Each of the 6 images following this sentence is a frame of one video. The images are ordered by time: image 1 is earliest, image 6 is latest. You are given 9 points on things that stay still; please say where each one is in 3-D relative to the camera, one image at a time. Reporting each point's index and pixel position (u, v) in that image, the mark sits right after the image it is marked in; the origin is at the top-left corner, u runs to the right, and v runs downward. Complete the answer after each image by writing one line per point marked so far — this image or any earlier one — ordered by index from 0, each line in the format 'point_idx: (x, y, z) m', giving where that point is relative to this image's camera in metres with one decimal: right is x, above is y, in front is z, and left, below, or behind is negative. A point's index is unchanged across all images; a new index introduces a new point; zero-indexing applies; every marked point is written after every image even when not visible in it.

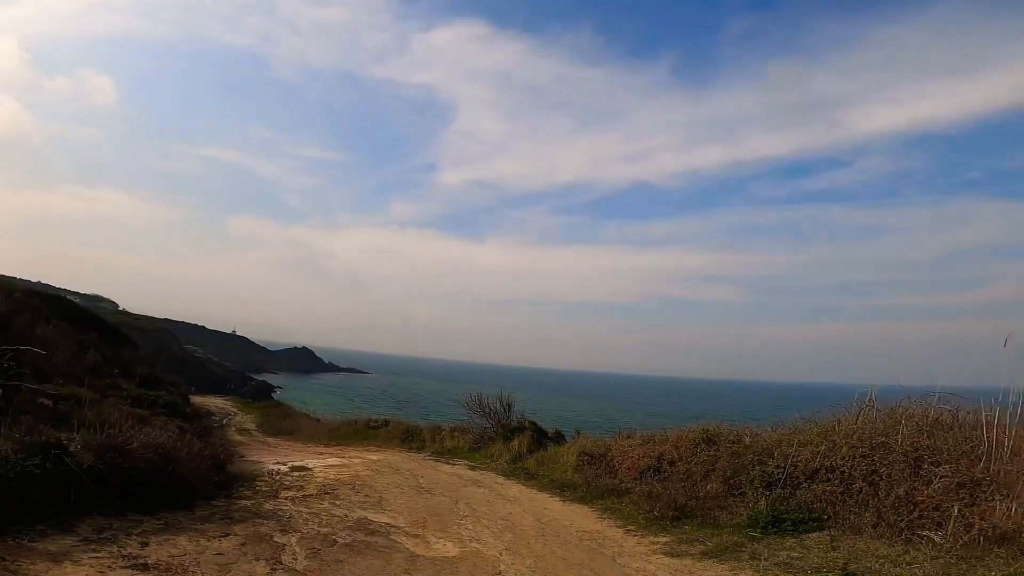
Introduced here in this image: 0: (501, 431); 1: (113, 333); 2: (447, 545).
0: (-0.3, -4.3, +16.8) m
1: (-13.8, -1.5, +19.7) m
2: (-0.8, -3.2, +7.1) m
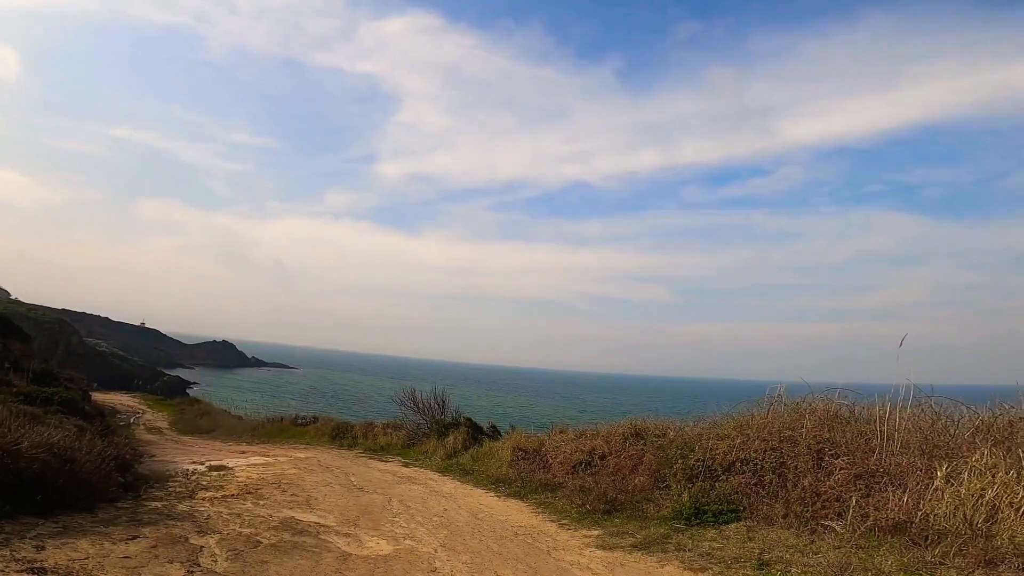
0: (-2.3, -4.1, +16.7) m
1: (-15.9, -1.1, +18.0) m
2: (-1.7, -3.2, +6.9) m
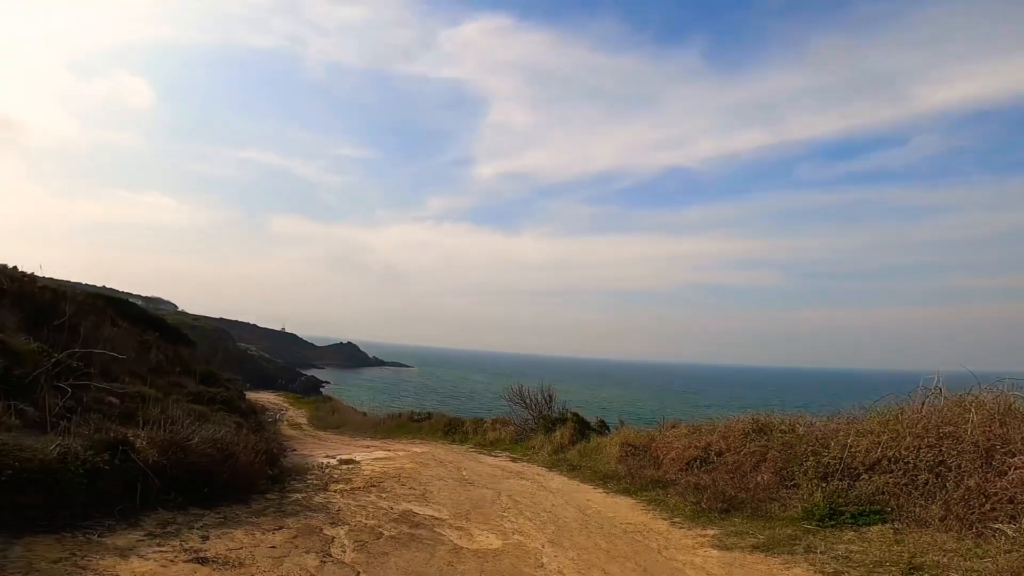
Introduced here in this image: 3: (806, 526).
0: (+0.9, -4.0, +16.9) m
1: (-12.4, -1.6, +20.6) m
2: (-0.2, -3.2, +7.2) m
3: (+4.2, -3.4, +8.1) m
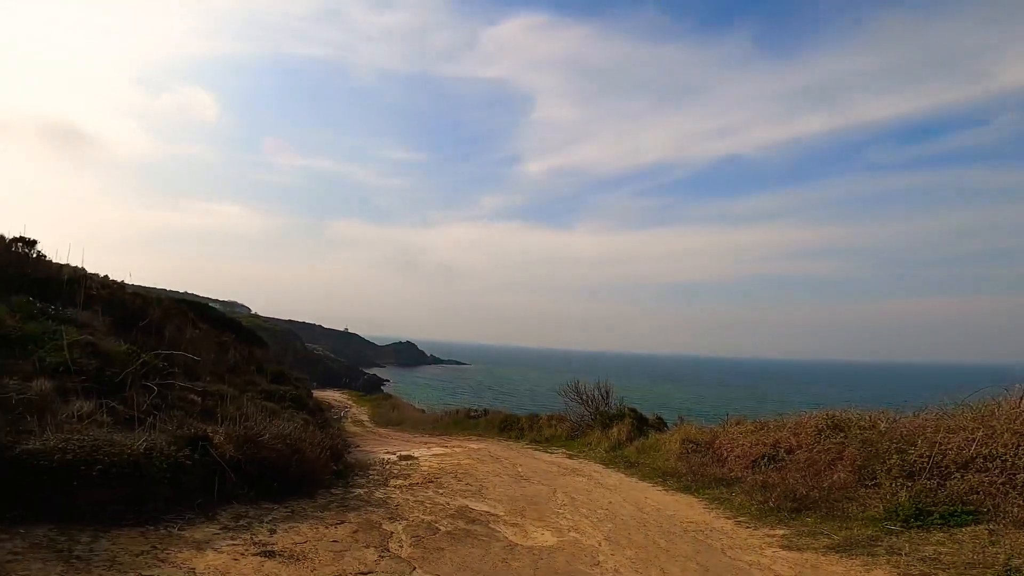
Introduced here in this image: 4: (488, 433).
0: (+2.6, -3.9, +16.7) m
1: (-10.3, -1.8, +21.7) m
2: (+0.5, -3.1, +7.2) m
3: (+5.0, -3.2, +7.7) m
4: (-0.8, -4.7, +18.5) m
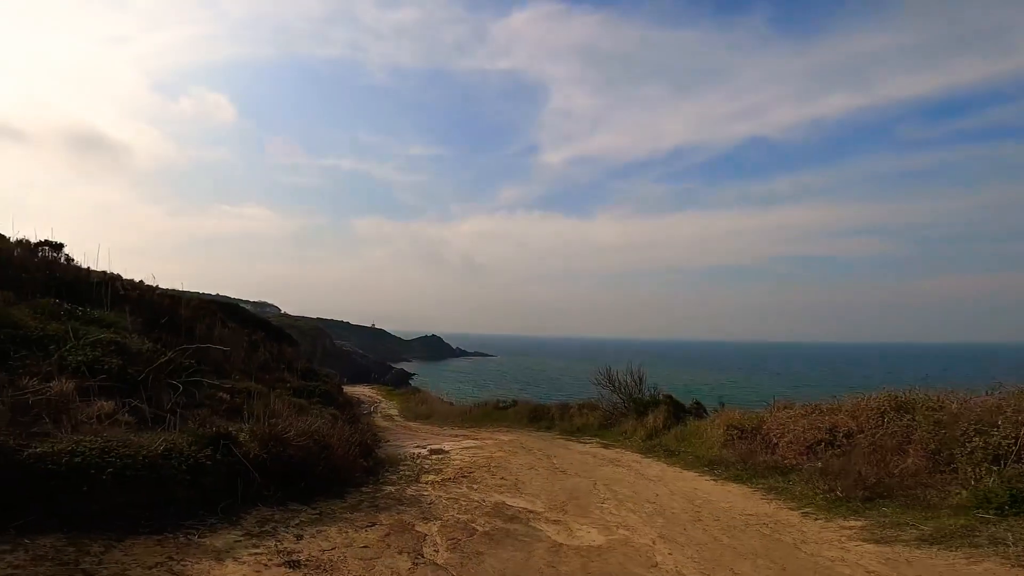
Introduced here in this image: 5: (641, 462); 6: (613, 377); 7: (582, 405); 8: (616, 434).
0: (+3.5, -3.5, +16.5) m
1: (-9.4, -1.7, +21.9) m
2: (+0.9, -2.9, +7.0) m
3: (+5.4, -2.9, +7.3) m
4: (+0.2, -4.4, +18.4) m
5: (+2.6, -3.6, +11.6) m
6: (+3.1, -2.8, +17.6) m
7: (+2.3, -3.9, +18.6) m
8: (+2.8, -4.0, +15.4) m
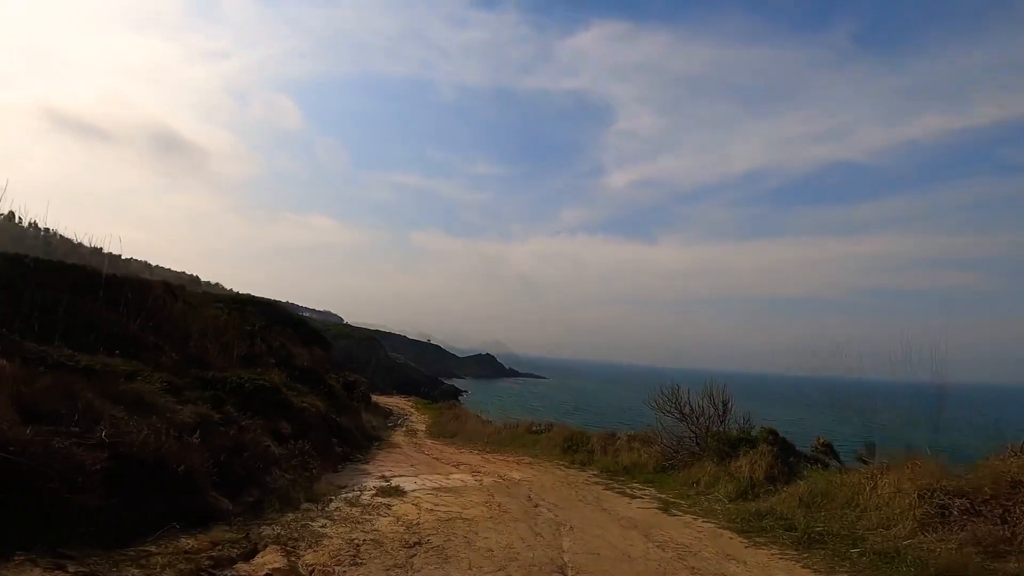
0: (+4.5, -3.8, +14.0) m
1: (-7.6, -1.7, +20.8) m
2: (+1.0, -2.8, +4.9) m
3: (+5.5, -3.0, +4.7) m
4: (+1.4, -4.7, +16.2) m
5: (+3.1, -3.7, +9.3) m
6: (+4.2, -3.2, +15.2) m
7: (+3.5, -4.3, +16.2) m
8: (+3.7, -4.2, +13.0) m
